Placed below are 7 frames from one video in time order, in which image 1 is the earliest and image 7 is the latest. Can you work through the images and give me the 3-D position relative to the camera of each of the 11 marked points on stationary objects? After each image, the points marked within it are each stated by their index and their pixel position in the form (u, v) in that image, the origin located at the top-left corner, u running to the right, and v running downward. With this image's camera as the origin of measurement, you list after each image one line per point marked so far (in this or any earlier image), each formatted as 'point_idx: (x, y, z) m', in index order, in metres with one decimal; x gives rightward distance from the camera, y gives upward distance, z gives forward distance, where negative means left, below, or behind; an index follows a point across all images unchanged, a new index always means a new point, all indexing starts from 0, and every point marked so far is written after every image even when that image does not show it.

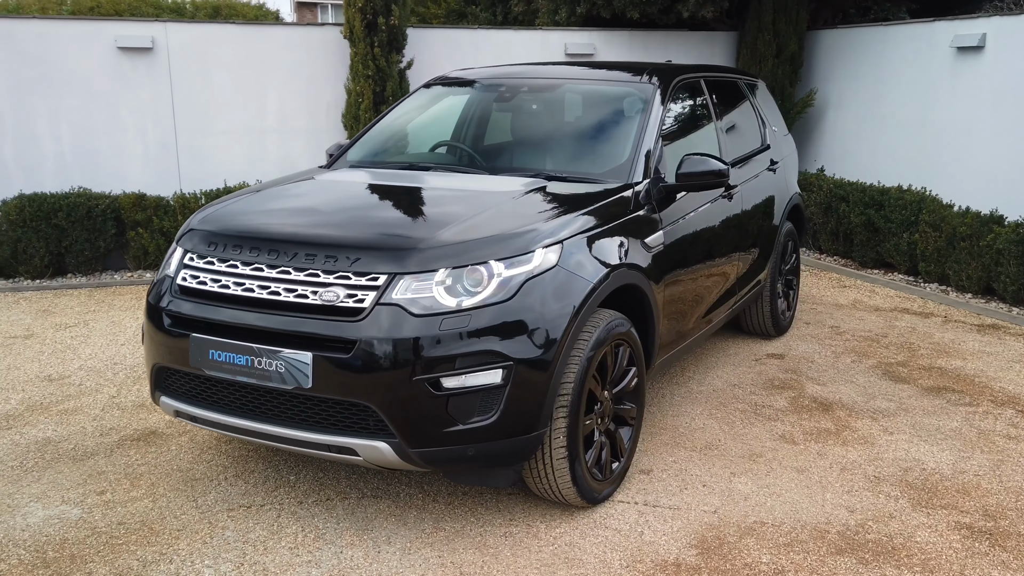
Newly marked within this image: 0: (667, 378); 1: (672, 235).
0: (+0.8, -0.5, +4.4) m
1: (+0.6, +0.2, +3.5) m
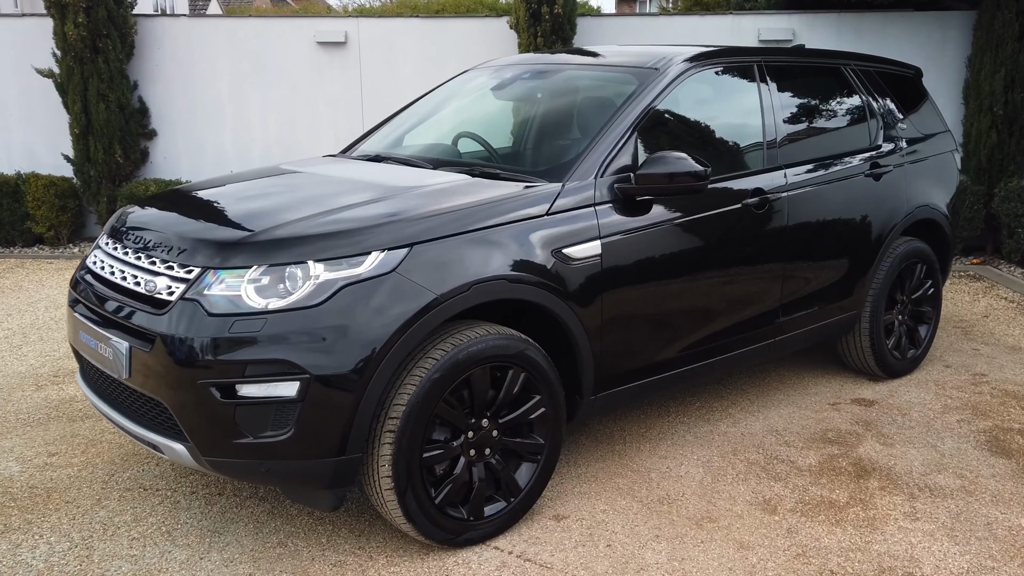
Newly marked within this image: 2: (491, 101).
0: (+0.8, -0.5, +3.8) m
1: (+0.4, +0.1, +3.0) m
2: (-0.1, +0.8, +3.7) m
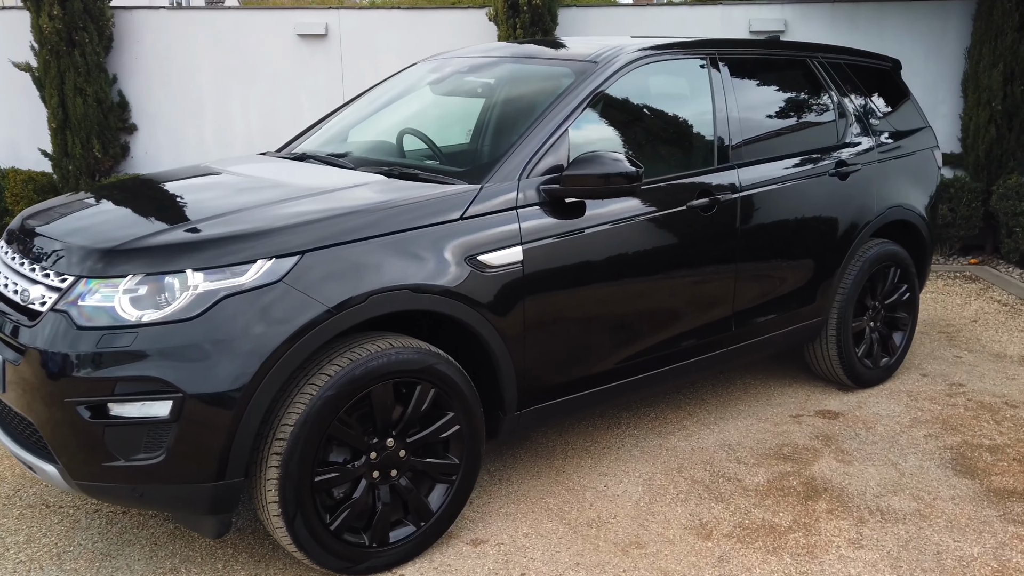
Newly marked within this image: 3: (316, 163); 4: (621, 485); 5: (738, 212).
0: (+0.6, -0.6, +3.6) m
1: (+0.2, +0.1, +2.8) m
2: (-0.3, +0.7, +3.6) m
3: (-0.7, +0.5, +3.3) m
4: (+0.4, -0.7, +3.1) m
5: (+0.8, +0.3, +3.4) m
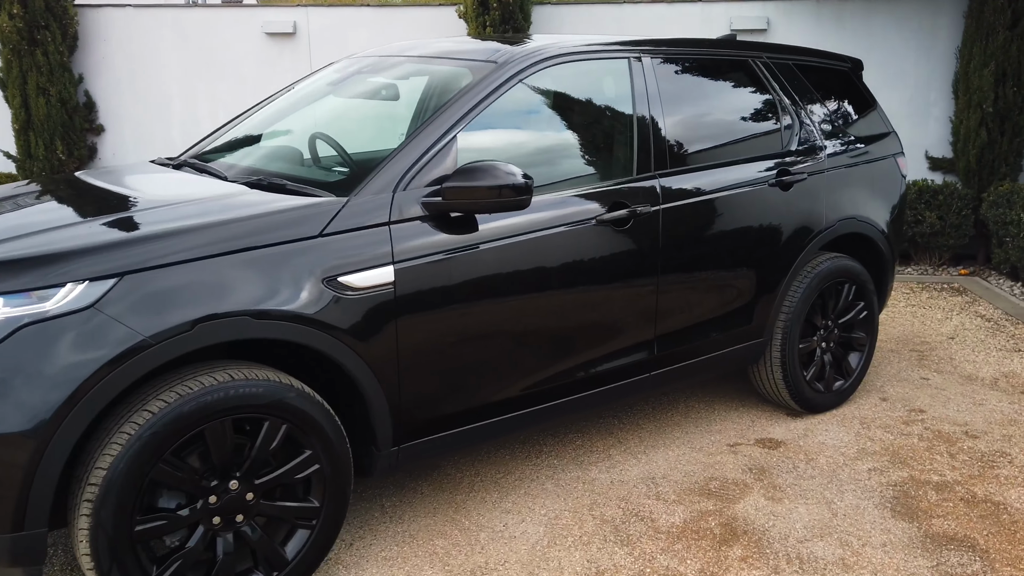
0: (+0.2, -0.6, +3.4) m
1: (-0.2, +0.1, +2.6) m
2: (-0.7, +0.7, +3.3) m
3: (-1.0, +0.4, +3.0) m
4: (0.0, -0.7, +2.8) m
5: (+0.5, +0.2, +3.1) m
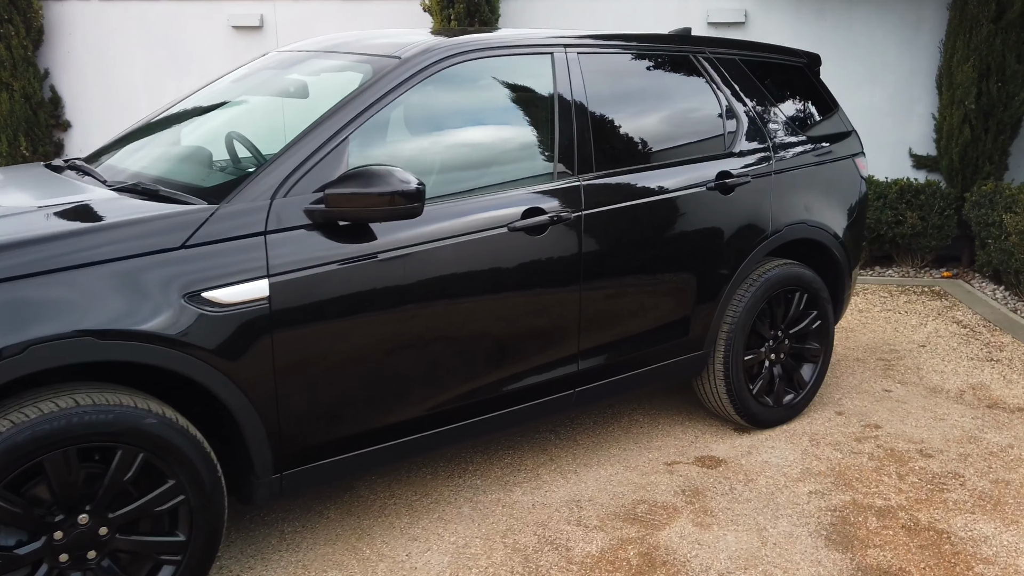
0: (0.0, -0.7, +3.2) m
1: (-0.4, 0.0, +2.4) m
2: (-0.9, +0.6, +3.1) m
3: (-1.3, +0.4, +2.9) m
4: (-0.3, -0.8, +2.6) m
5: (+0.2, +0.2, +2.9) m
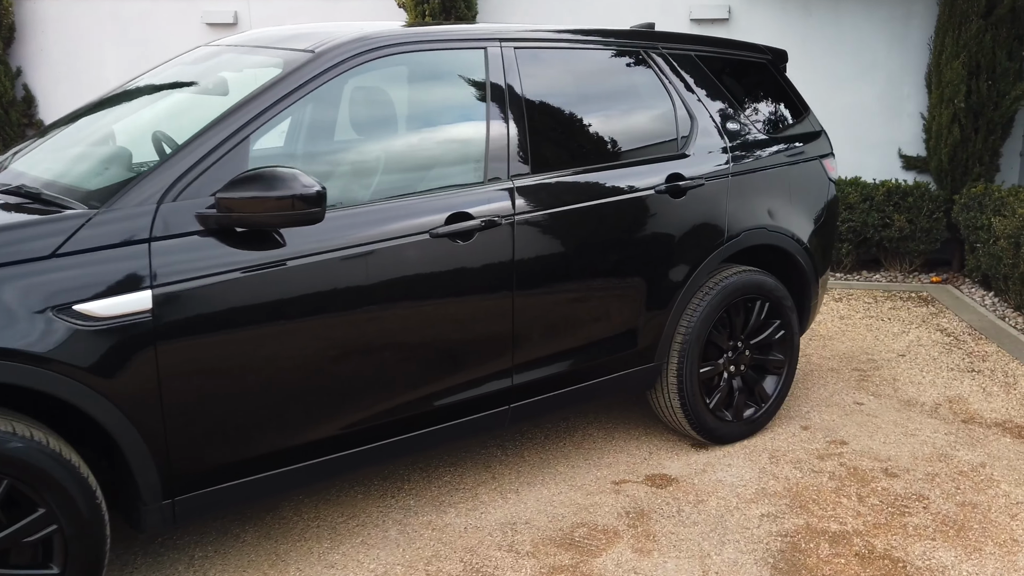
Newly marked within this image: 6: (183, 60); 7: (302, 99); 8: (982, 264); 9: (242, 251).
0: (-0.2, -0.7, +3.0) m
1: (-0.7, 0.0, +2.2) m
2: (-1.2, +0.6, +3.0) m
3: (-1.5, +0.3, +2.7) m
4: (-0.5, -0.8, +2.5) m
5: (0.0, +0.2, +2.7) m
6: (-1.1, +0.8, +3.2) m
7: (-0.5, +0.5, +2.4) m
8: (+3.0, +0.1, +5.7) m
9: (-0.7, +0.1, +2.2) m
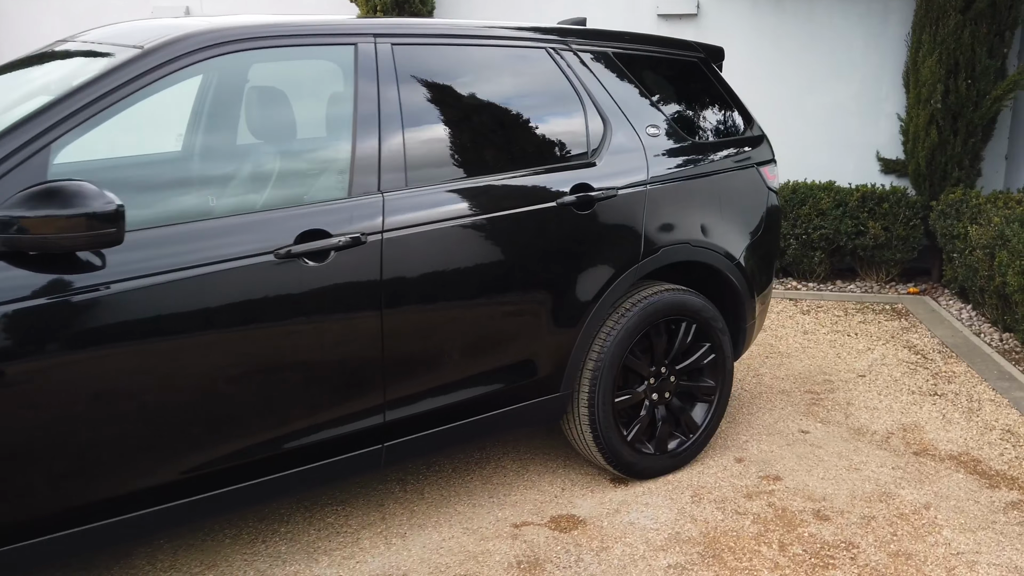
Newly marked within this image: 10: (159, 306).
0: (-0.6, -0.8, +2.7) m
1: (-1.0, -0.1, +1.9) m
2: (-1.5, +0.6, +2.7) m
3: (-1.9, +0.3, +2.4) m
4: (-0.8, -0.9, +2.2) m
5: (-0.3, +0.1, +2.4) m
6: (-1.5, +0.8, +3.0) m
7: (-0.9, +0.4, +2.2) m
8: (+2.6, +0.1, +5.3) m
9: (-1.0, 0.0, +1.9) m
10: (-0.9, -0.1, +2.0) m
